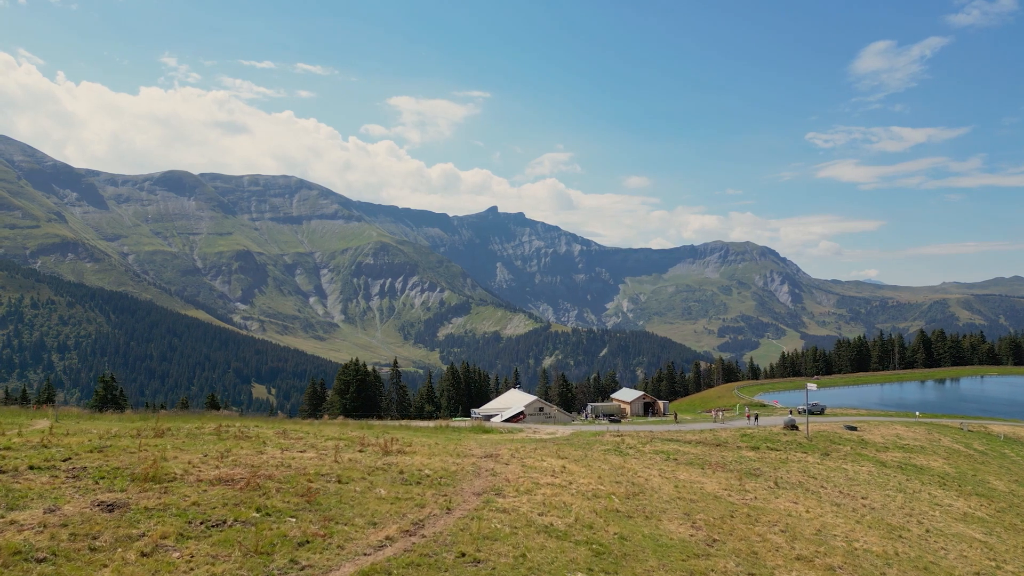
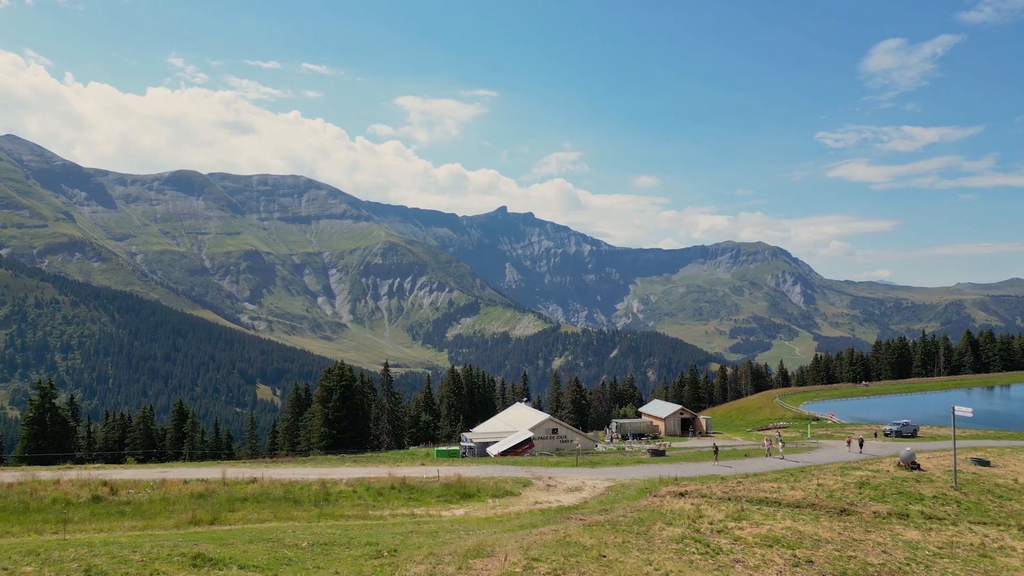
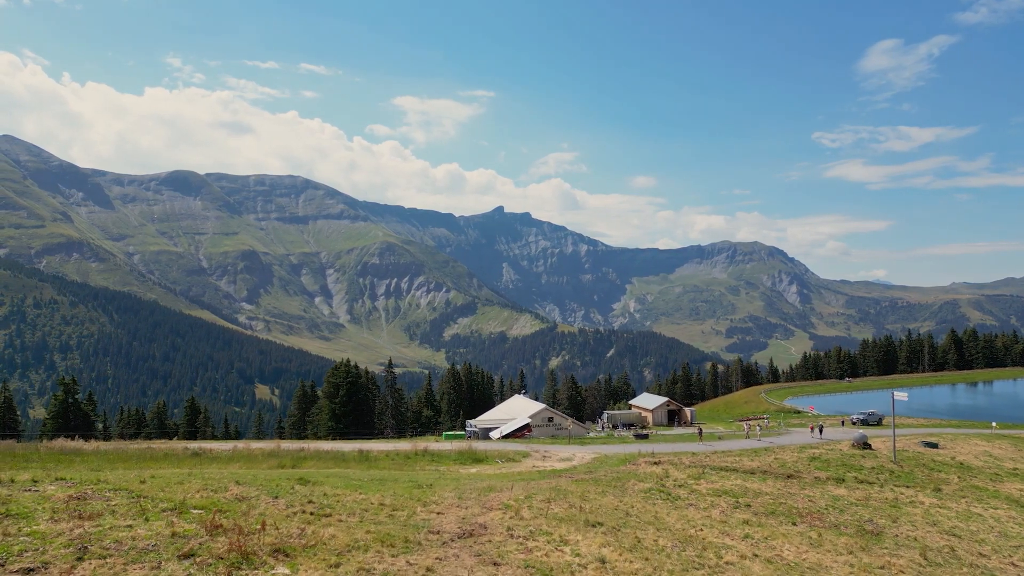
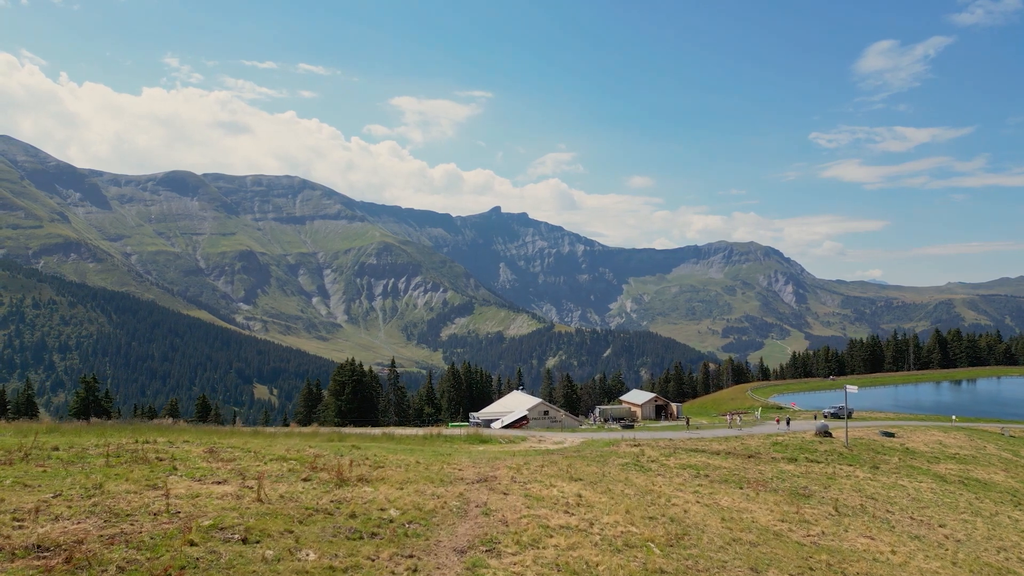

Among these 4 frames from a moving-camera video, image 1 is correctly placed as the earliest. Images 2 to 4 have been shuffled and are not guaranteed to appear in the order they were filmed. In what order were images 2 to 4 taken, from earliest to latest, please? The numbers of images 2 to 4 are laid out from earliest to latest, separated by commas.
4, 3, 2
